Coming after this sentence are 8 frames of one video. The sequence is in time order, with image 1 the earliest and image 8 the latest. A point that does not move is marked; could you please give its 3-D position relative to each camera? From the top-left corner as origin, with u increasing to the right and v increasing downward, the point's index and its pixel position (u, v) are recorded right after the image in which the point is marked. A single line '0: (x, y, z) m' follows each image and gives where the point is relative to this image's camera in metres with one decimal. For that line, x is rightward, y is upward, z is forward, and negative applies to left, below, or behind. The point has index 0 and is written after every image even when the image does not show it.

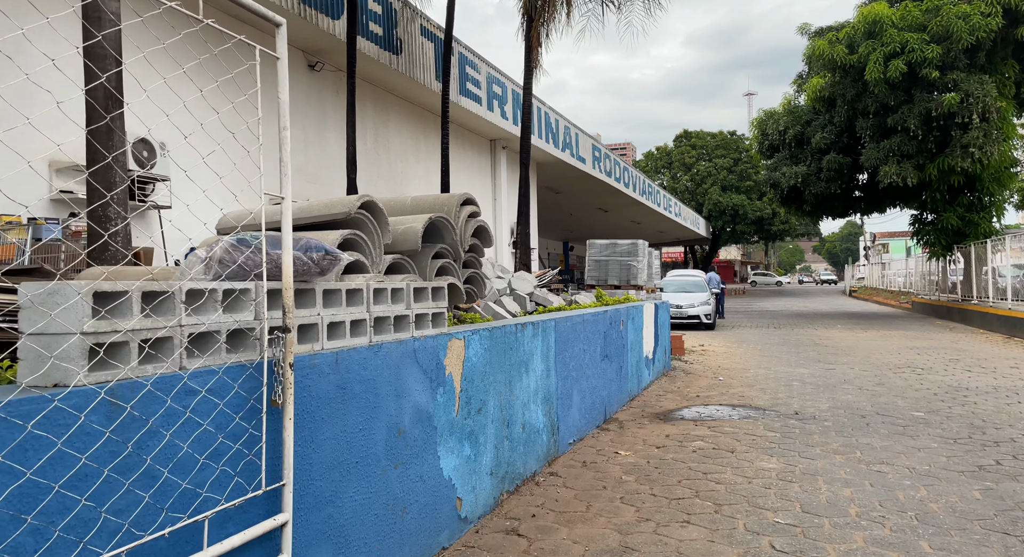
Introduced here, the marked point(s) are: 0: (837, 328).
0: (+7.7, -1.2, +16.7) m
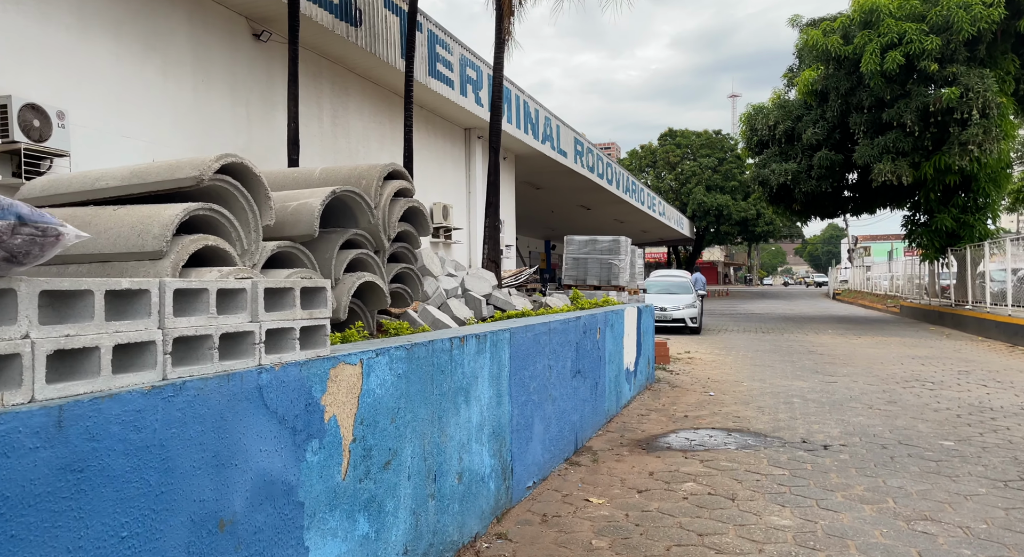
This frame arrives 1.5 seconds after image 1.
0: (+7.1, -1.2, +15.8) m
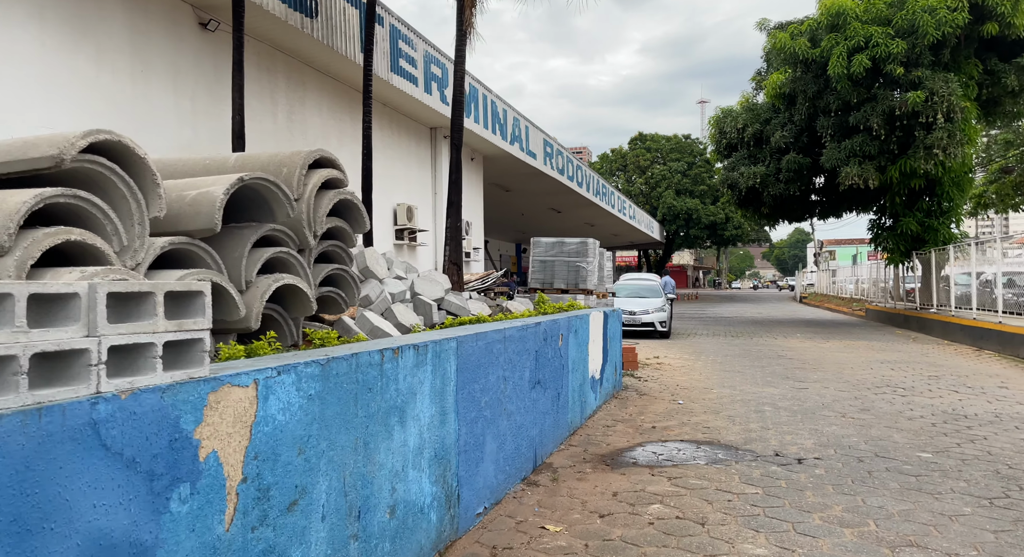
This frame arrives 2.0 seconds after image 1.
0: (+6.4, -1.3, +15.7) m
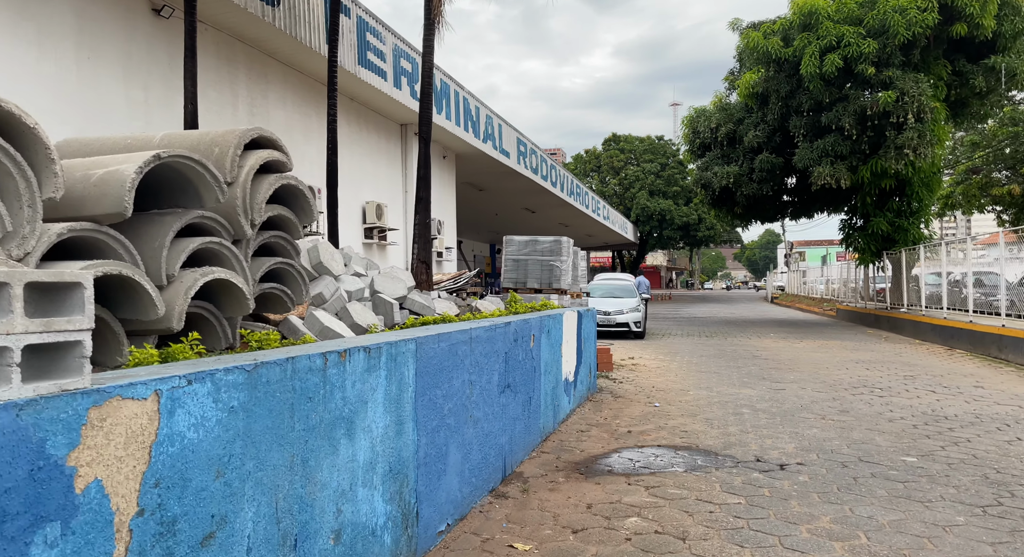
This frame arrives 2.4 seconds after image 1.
0: (+5.8, -1.3, +15.7) m
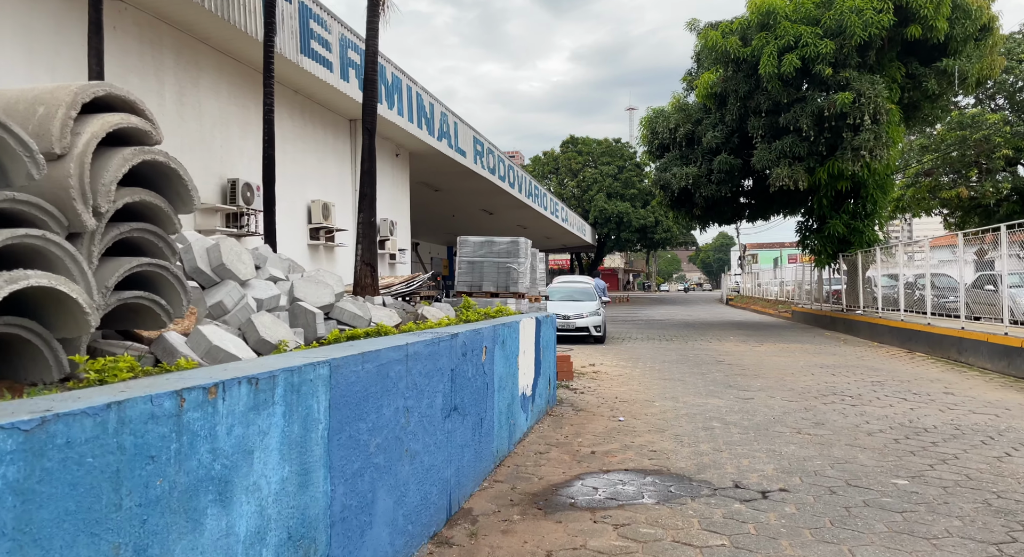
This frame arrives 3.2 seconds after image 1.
0: (+4.8, -1.4, +15.4) m
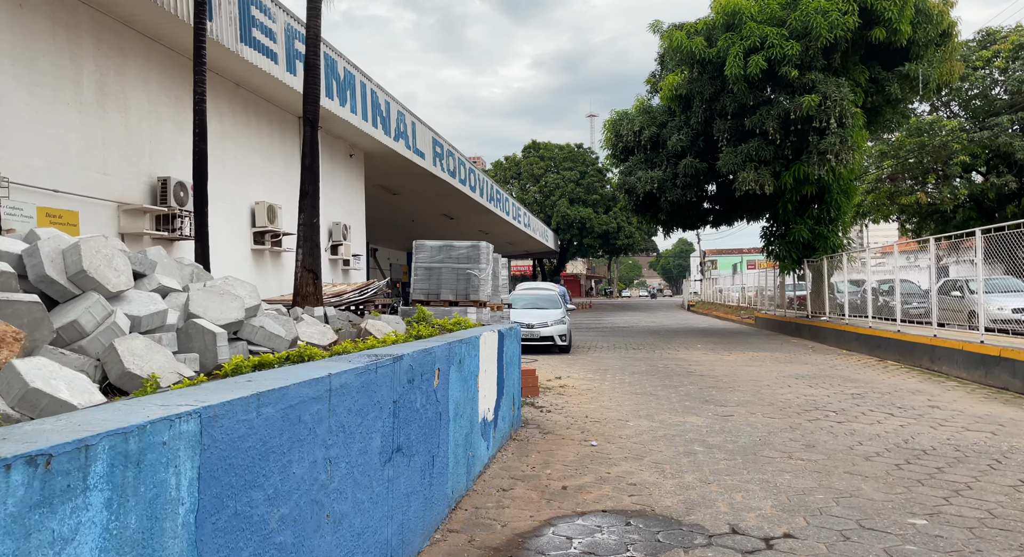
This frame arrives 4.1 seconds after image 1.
0: (+4.0, -1.5, +15.0) m
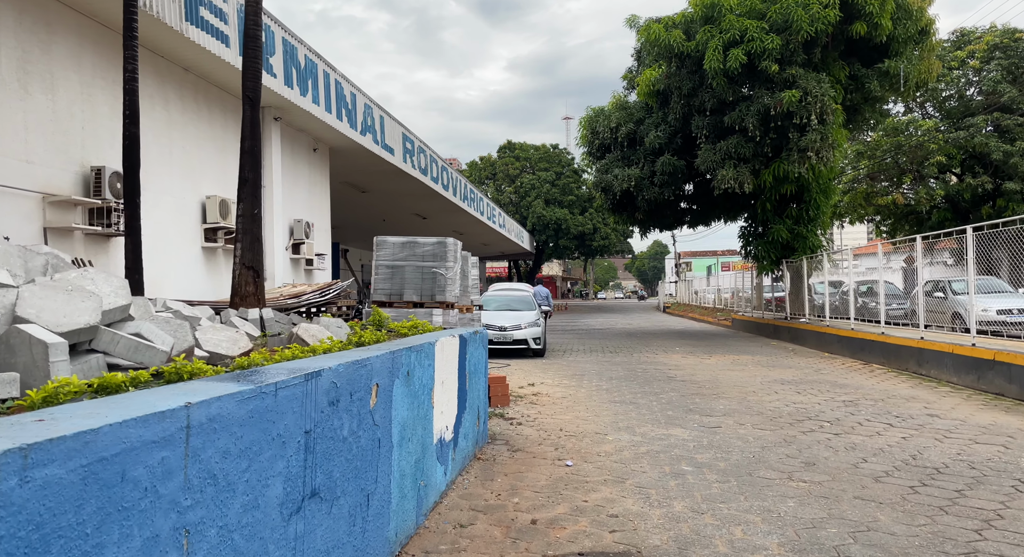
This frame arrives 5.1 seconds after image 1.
0: (+3.4, -1.5, +14.5) m
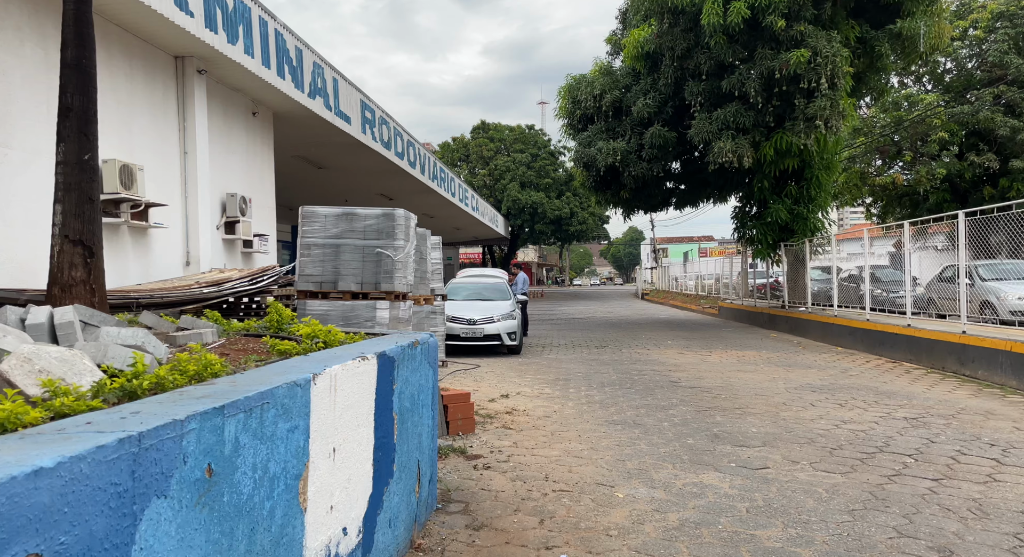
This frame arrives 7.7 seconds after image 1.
0: (+2.9, -1.2, +12.8) m
